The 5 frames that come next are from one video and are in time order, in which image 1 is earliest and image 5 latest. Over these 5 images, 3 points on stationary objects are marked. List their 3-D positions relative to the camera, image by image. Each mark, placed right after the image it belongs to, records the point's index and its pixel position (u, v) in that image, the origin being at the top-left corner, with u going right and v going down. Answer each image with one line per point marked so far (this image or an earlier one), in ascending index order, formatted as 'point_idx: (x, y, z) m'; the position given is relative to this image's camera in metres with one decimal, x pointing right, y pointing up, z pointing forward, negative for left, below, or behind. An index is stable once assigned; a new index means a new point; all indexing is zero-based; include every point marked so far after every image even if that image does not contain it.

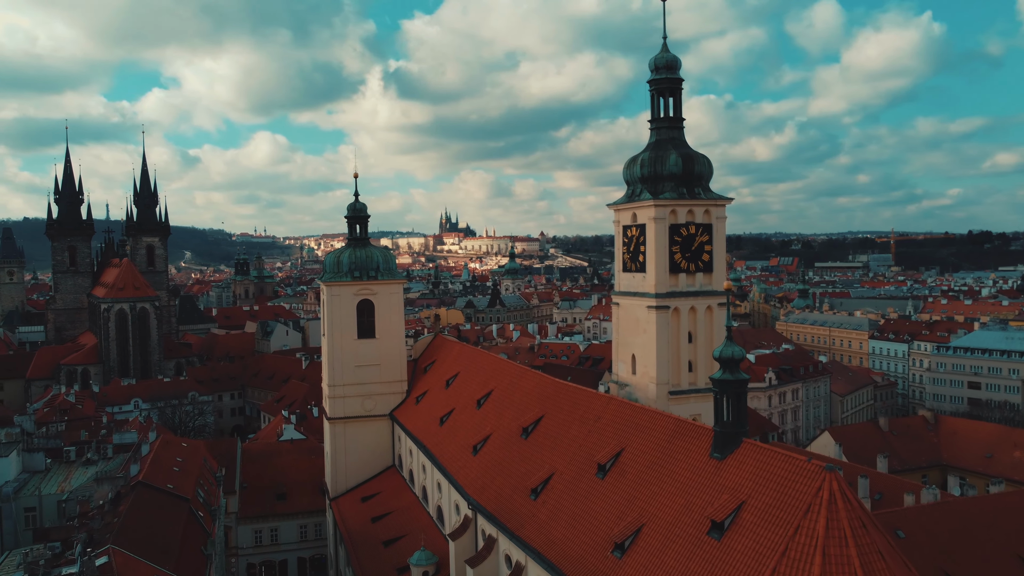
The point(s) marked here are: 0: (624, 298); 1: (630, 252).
0: (+2.7, -0.3, +19.5) m
1: (+2.8, +0.9, +19.3) m
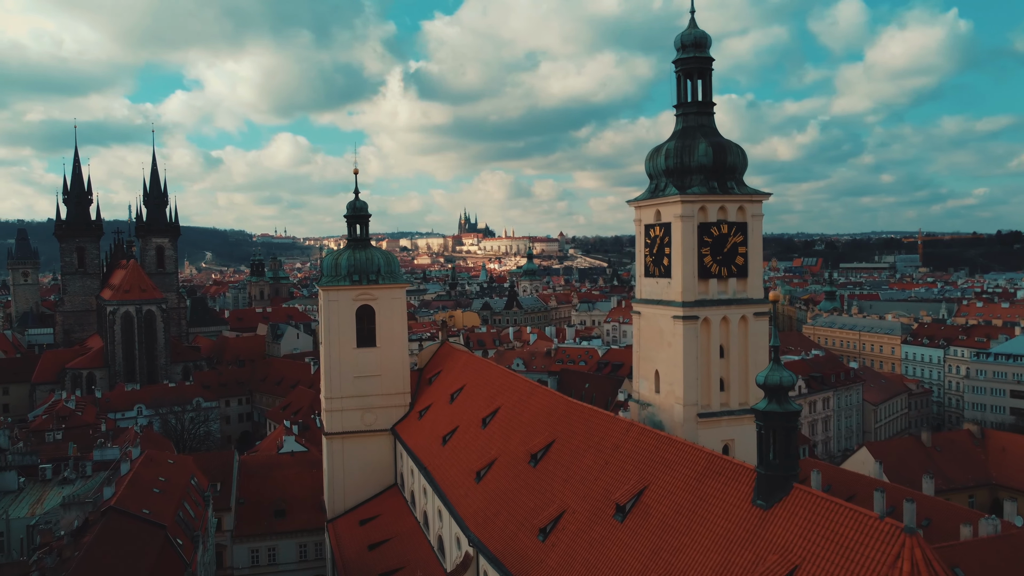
0: (+2.8, -0.4, +17.2) m
1: (+2.9, +0.7, +17.0) m
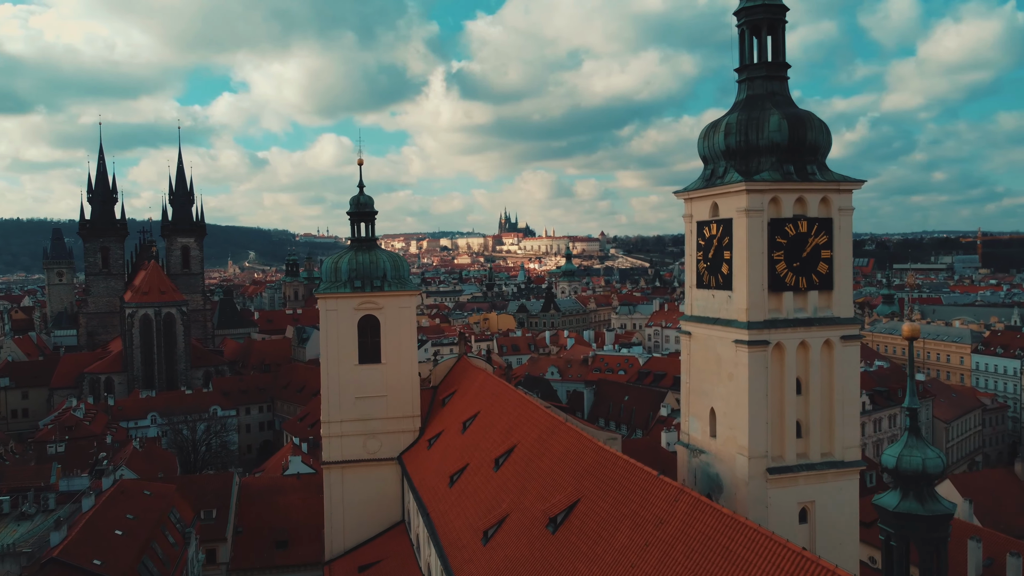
0: (+3.1, -0.7, +13.5) m
1: (+3.2, +0.5, +13.3) m
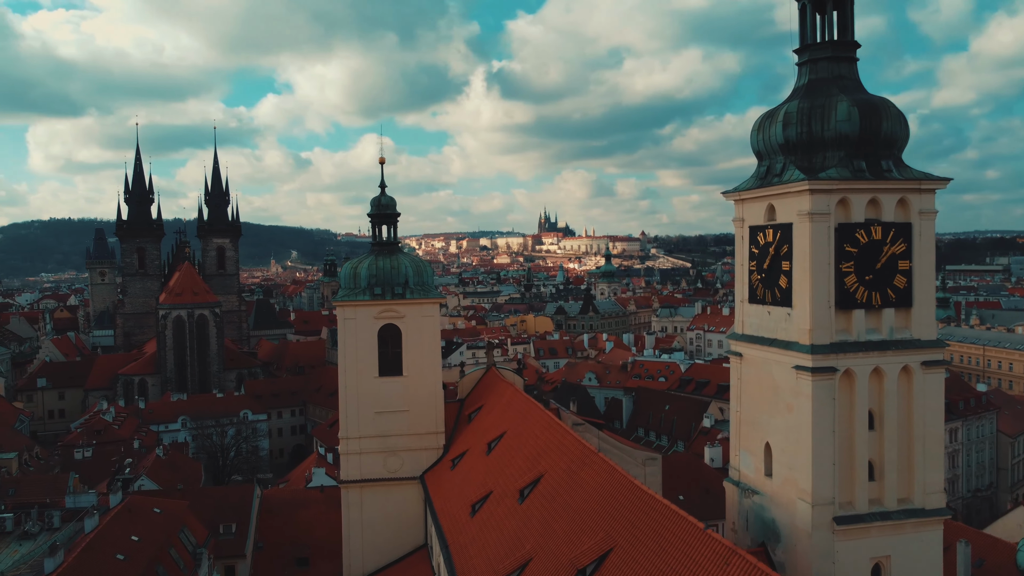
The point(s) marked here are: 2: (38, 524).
0: (+3.4, -0.9, +11.7) m
1: (+3.5, +0.3, +11.5) m
2: (-11.4, -5.7, +19.5) m
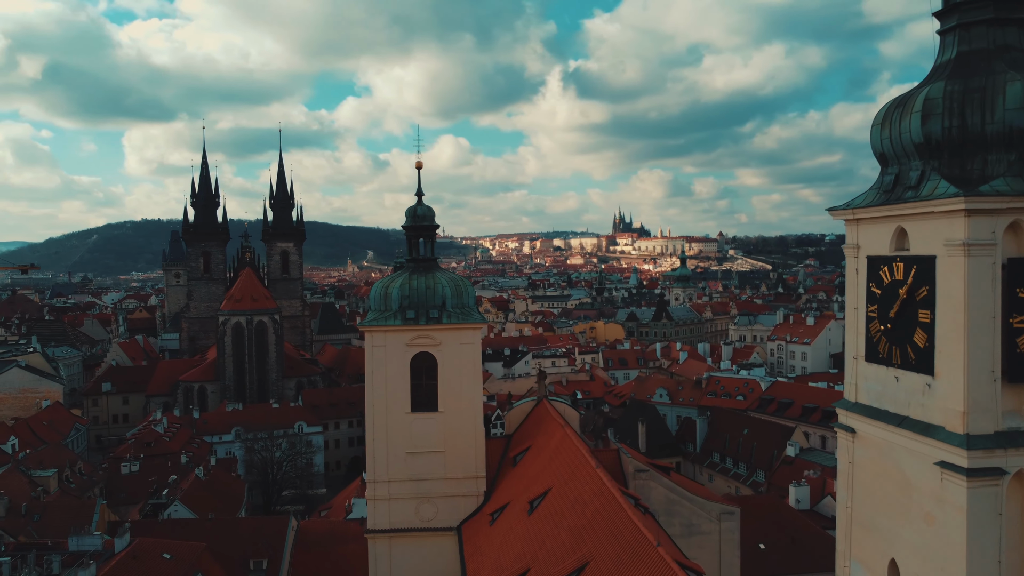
0: (+3.7, -1.4, +8.5) m
1: (+3.8, -0.3, +8.3) m
2: (-10.4, -6.1, +17.6) m
